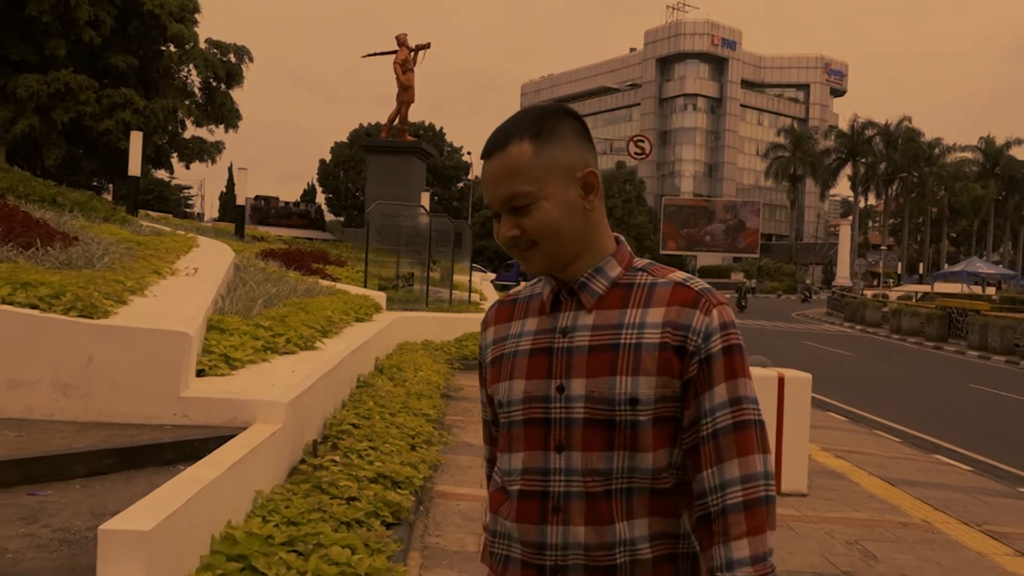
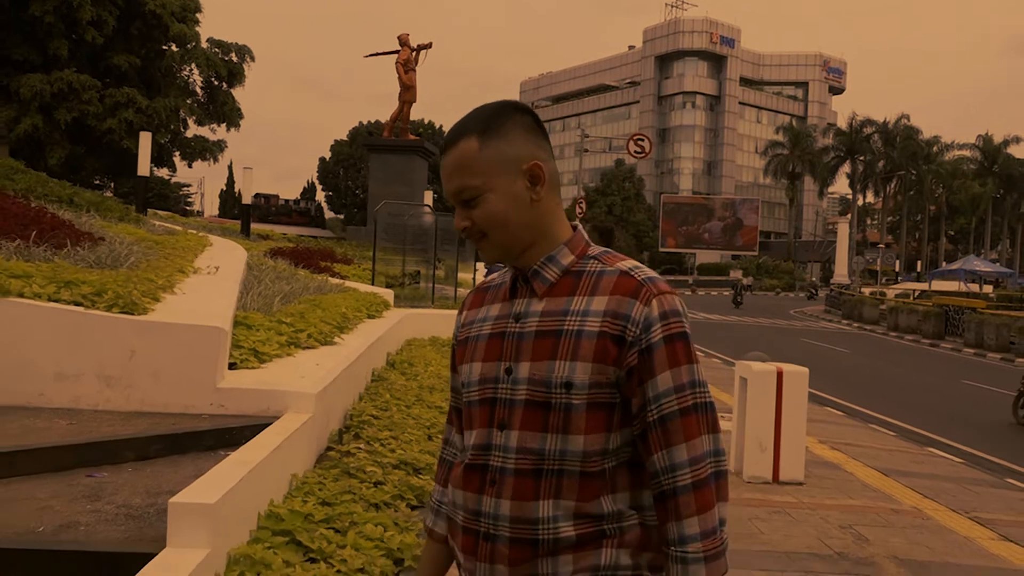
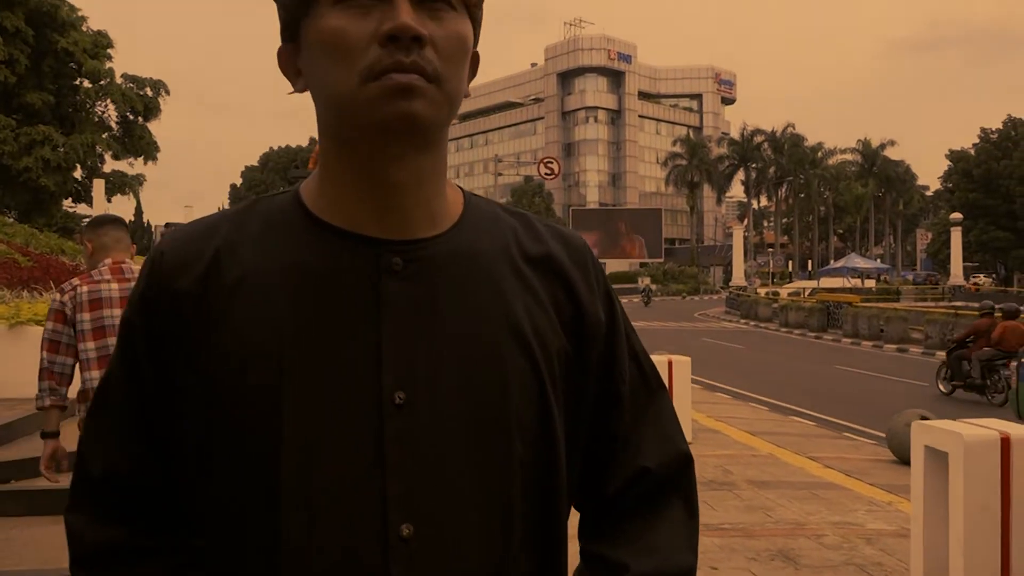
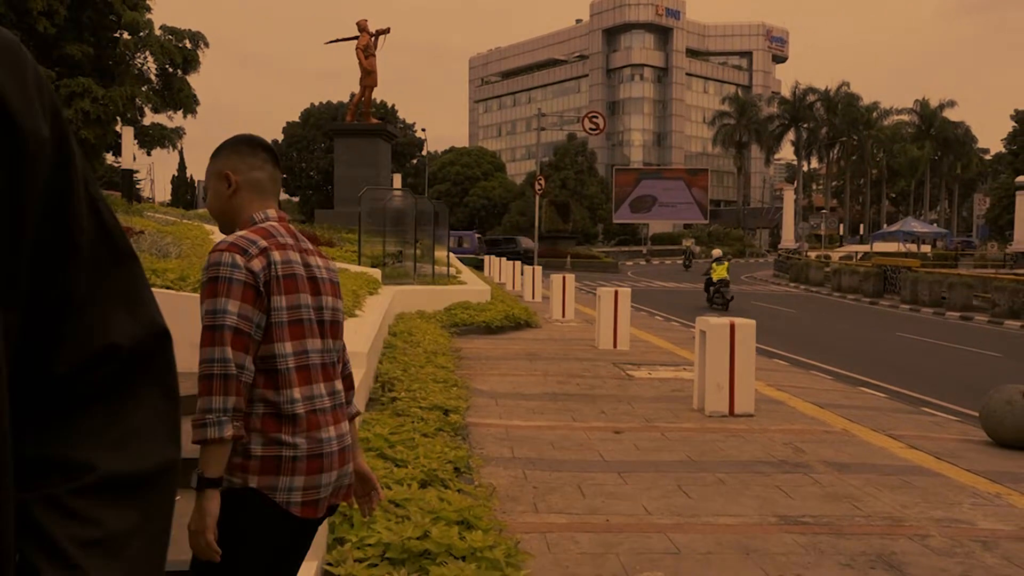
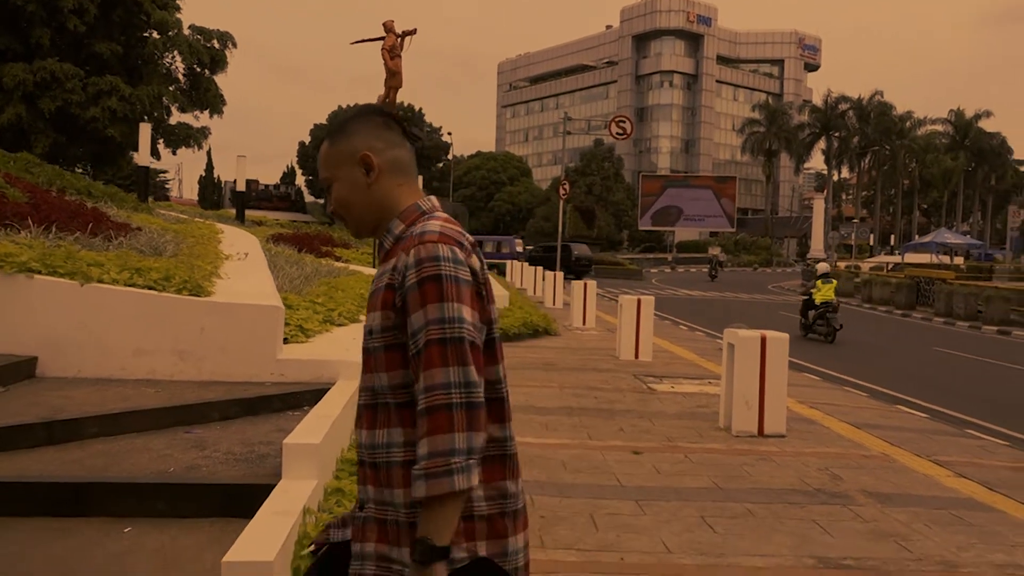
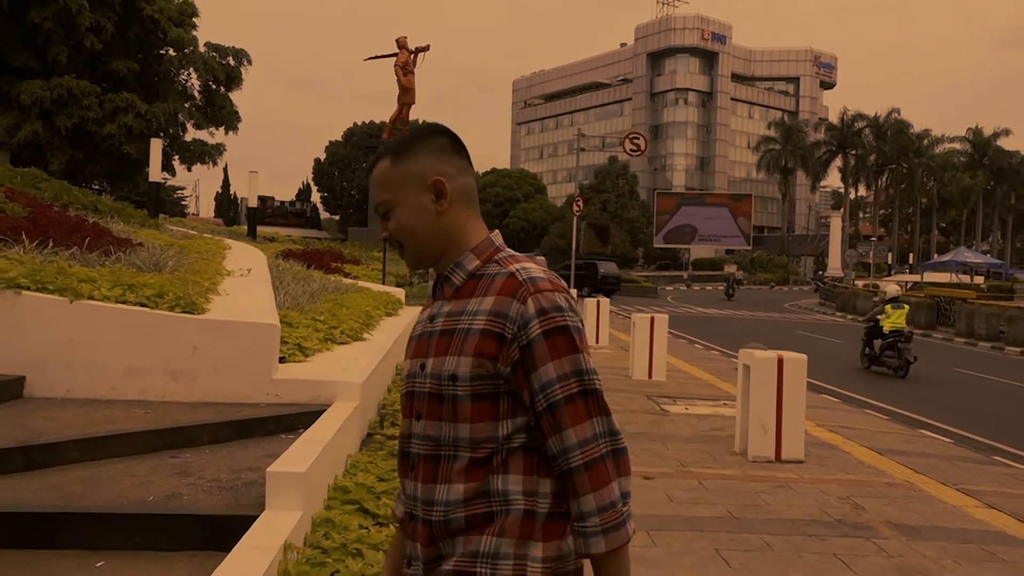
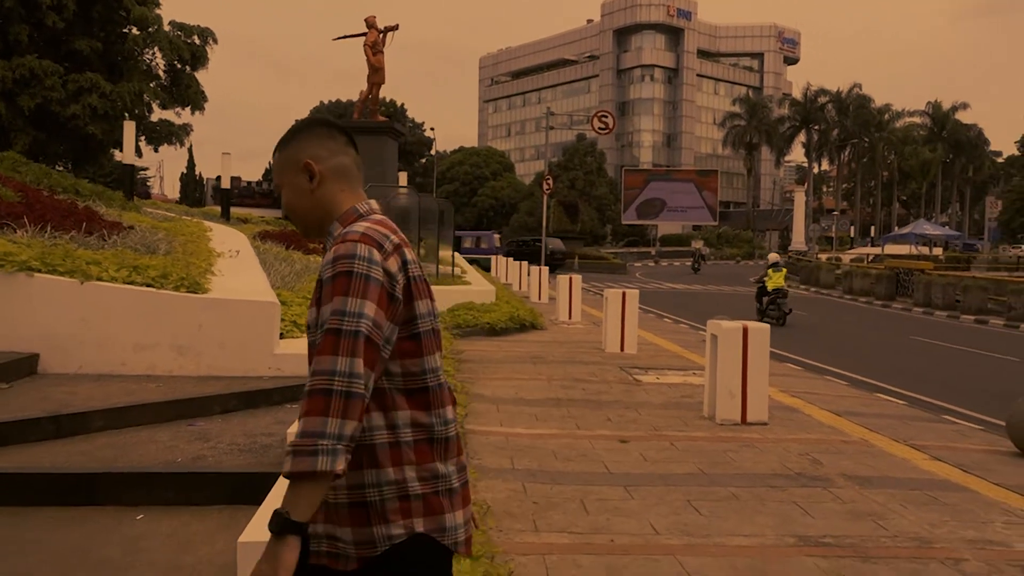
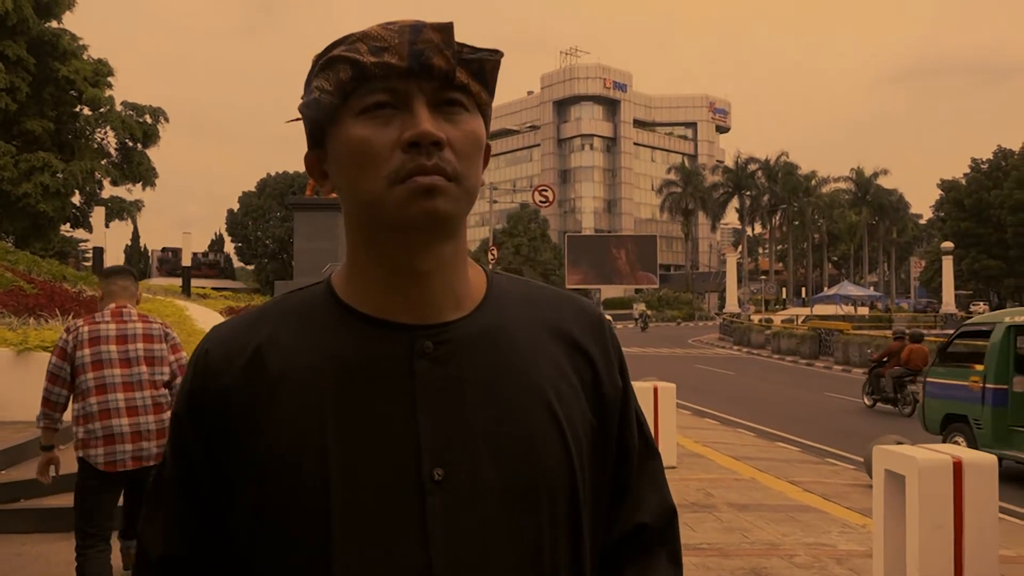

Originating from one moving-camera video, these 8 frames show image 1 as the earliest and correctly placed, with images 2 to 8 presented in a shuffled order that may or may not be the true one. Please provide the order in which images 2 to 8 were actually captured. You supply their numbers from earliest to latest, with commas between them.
2, 6, 5, 7, 4, 3, 8
